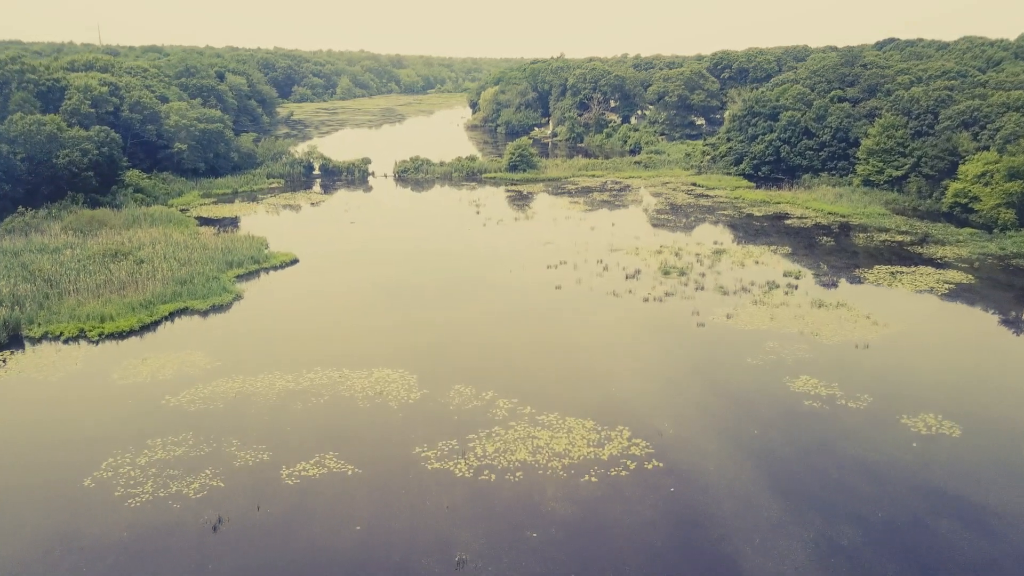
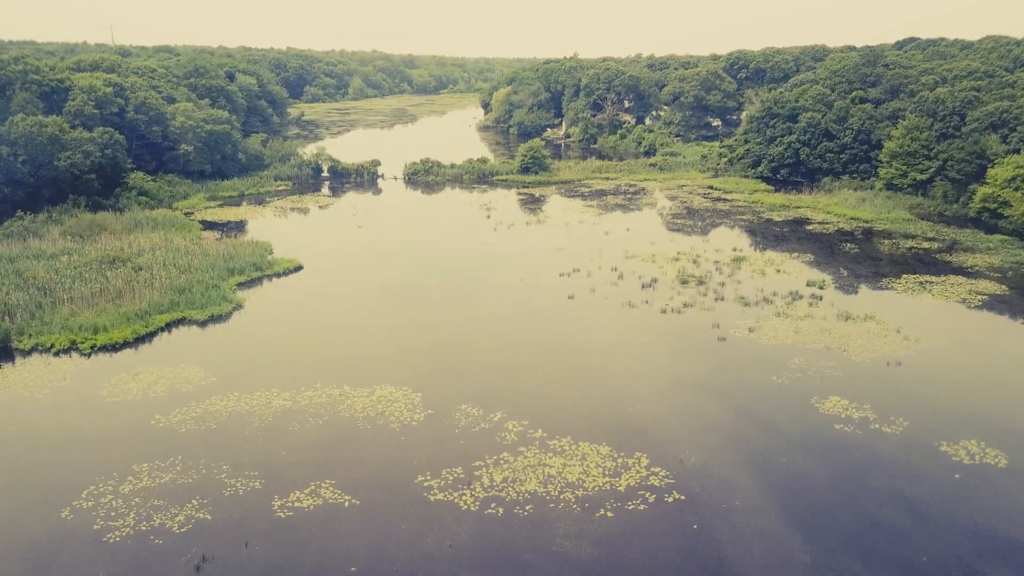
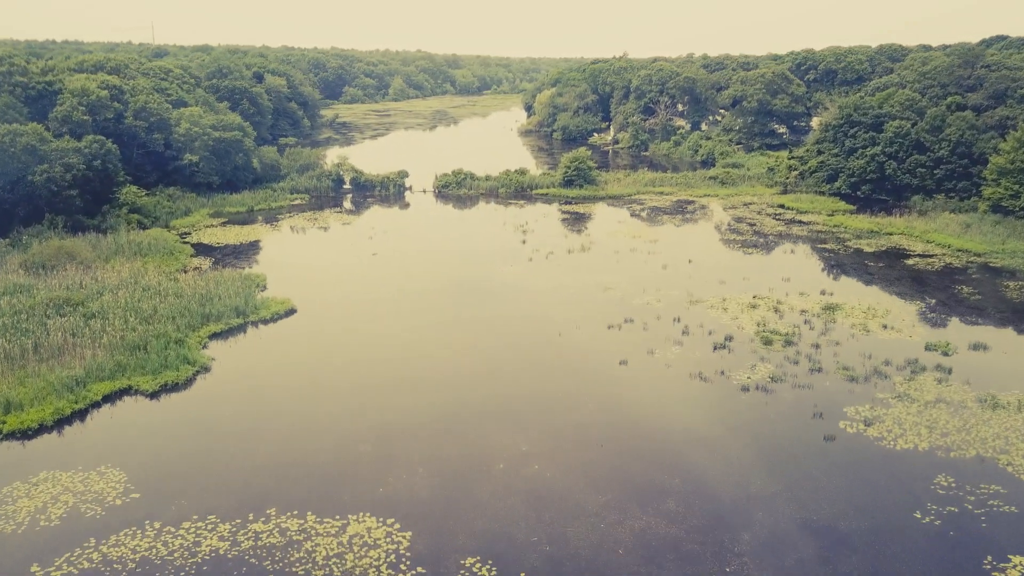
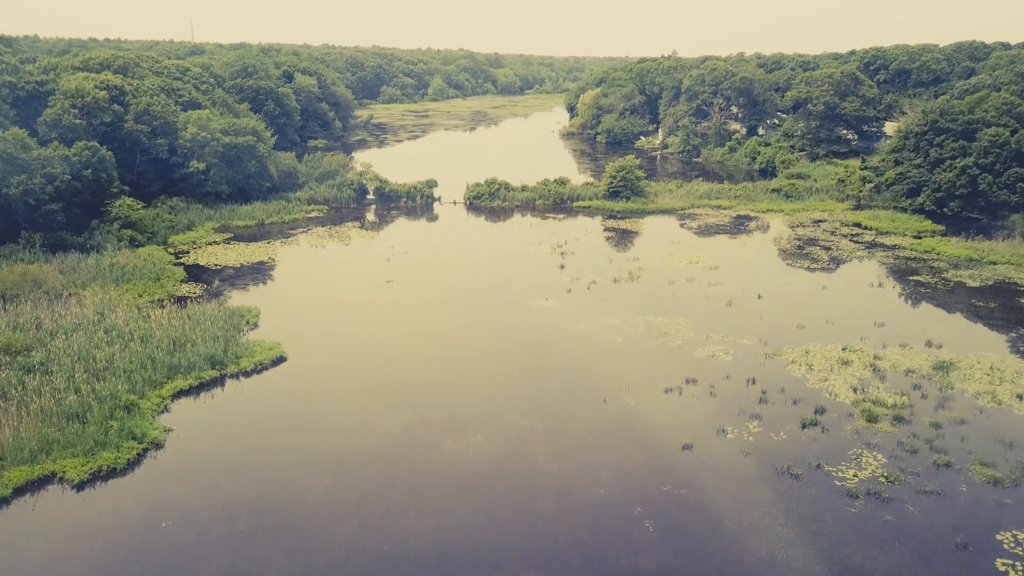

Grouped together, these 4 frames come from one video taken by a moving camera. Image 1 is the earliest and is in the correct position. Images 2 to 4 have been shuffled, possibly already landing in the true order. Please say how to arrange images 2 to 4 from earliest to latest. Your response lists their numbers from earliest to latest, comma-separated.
2, 3, 4
